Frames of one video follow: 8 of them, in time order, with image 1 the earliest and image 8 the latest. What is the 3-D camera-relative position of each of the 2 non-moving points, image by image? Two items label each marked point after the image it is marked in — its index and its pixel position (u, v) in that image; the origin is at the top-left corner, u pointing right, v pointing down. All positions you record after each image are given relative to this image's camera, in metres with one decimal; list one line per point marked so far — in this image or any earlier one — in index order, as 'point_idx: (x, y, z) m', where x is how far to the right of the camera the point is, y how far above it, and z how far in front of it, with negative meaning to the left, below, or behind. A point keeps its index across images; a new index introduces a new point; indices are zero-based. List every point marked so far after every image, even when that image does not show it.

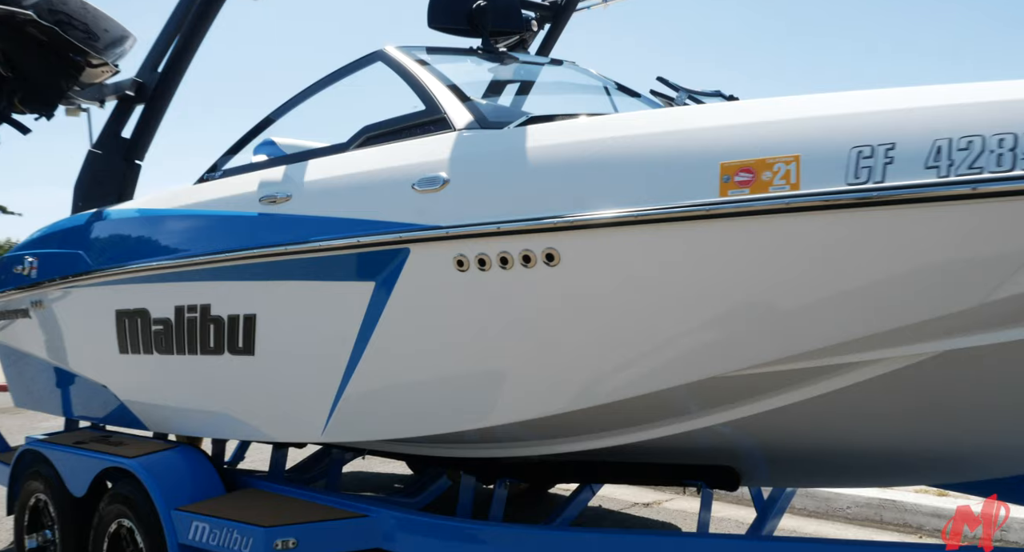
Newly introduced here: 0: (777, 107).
0: (+0.7, +0.5, +2.0) m
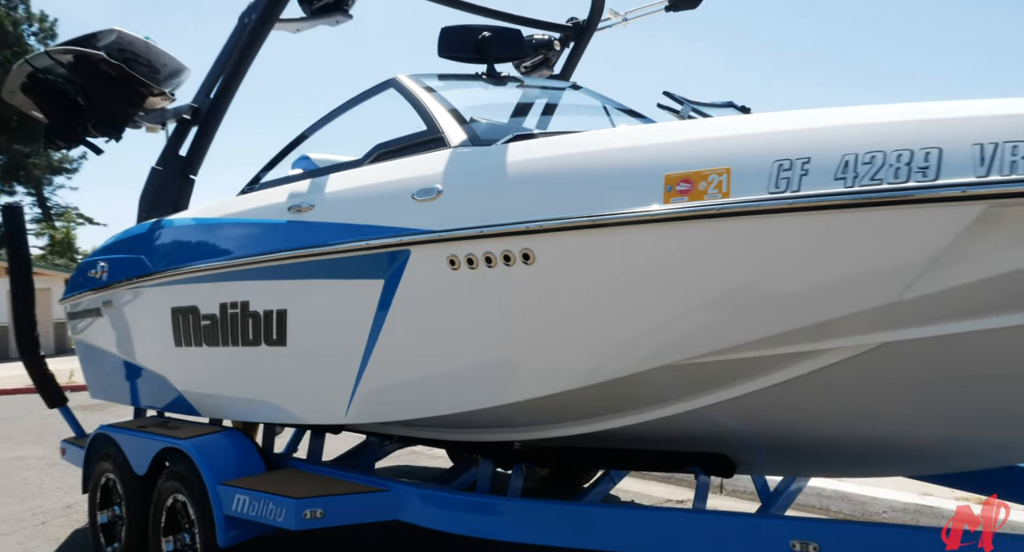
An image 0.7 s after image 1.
0: (+0.6, +0.5, +2.2) m
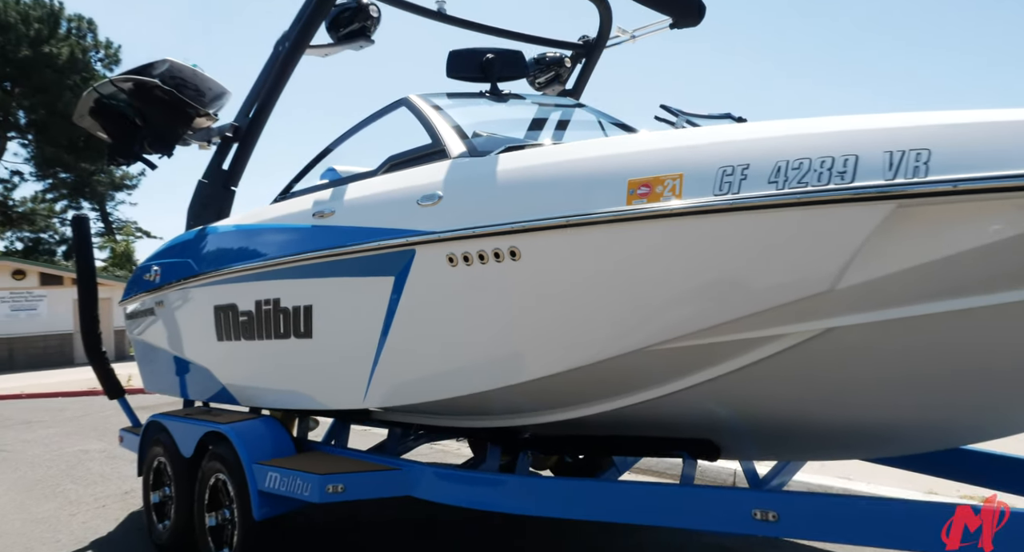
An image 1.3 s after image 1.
0: (+0.5, +0.5, +2.5) m
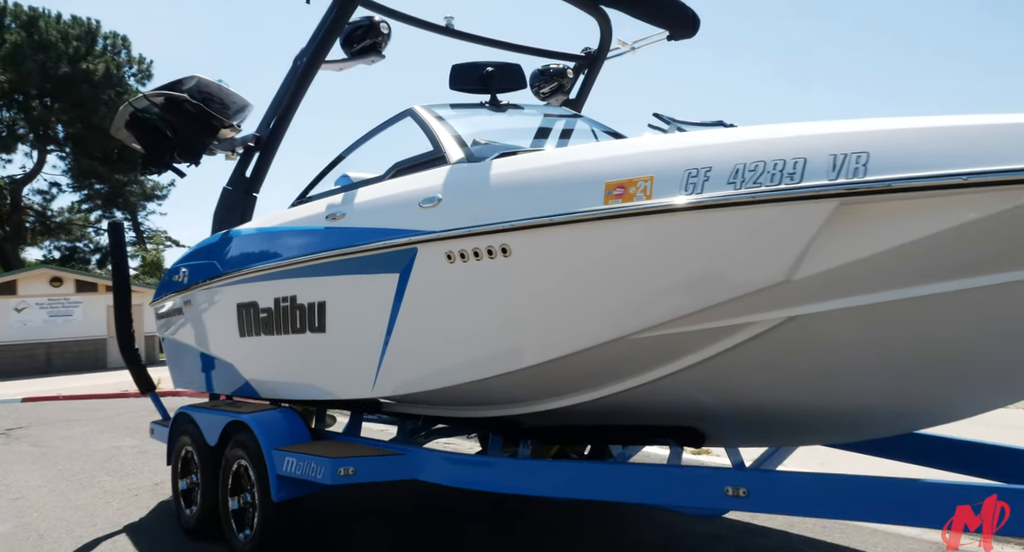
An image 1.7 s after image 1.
0: (+0.5, +0.5, +2.7) m
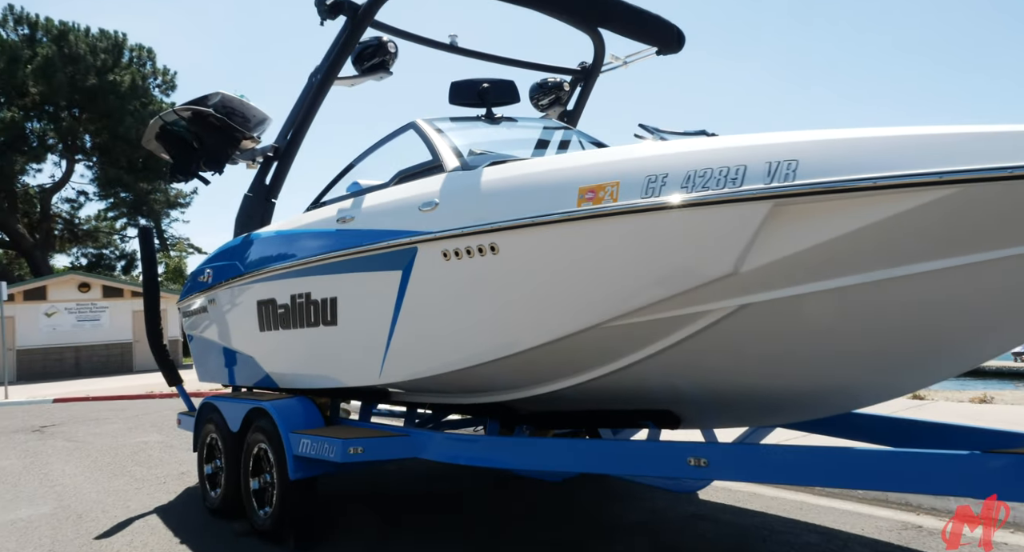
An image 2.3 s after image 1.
0: (+0.5, +0.5, +3.1) m
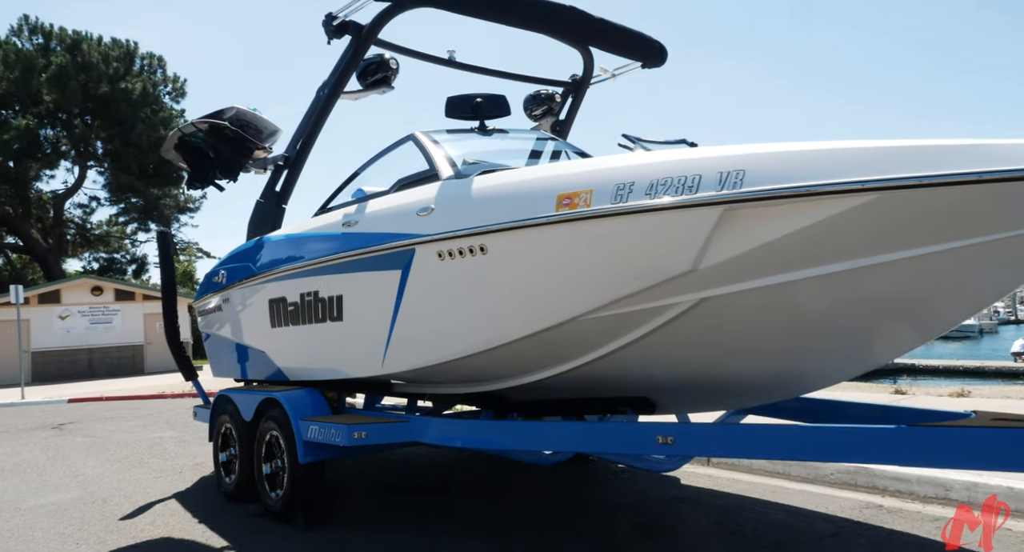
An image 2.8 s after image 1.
0: (+0.4, +0.5, +3.4) m
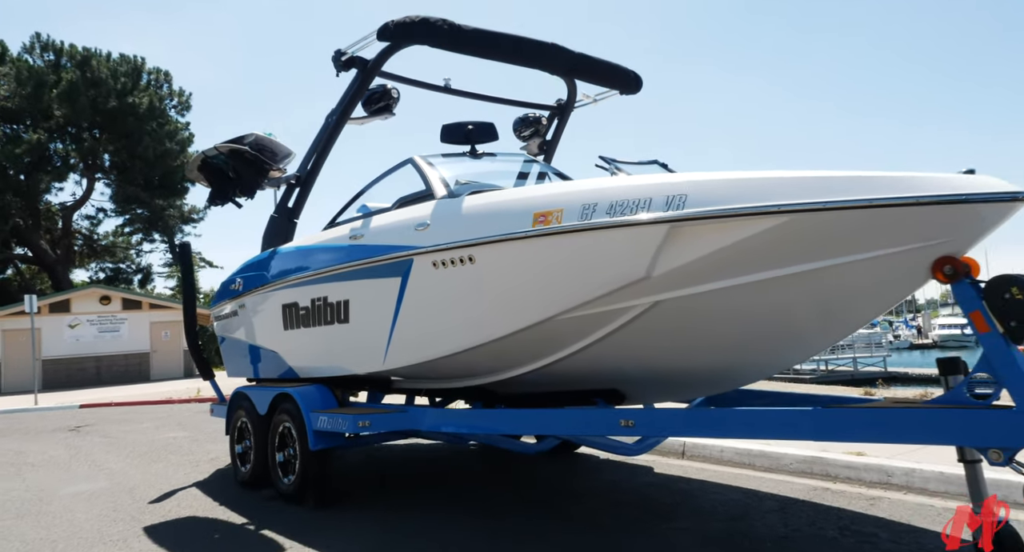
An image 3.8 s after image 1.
0: (+0.3, +0.5, +4.0) m
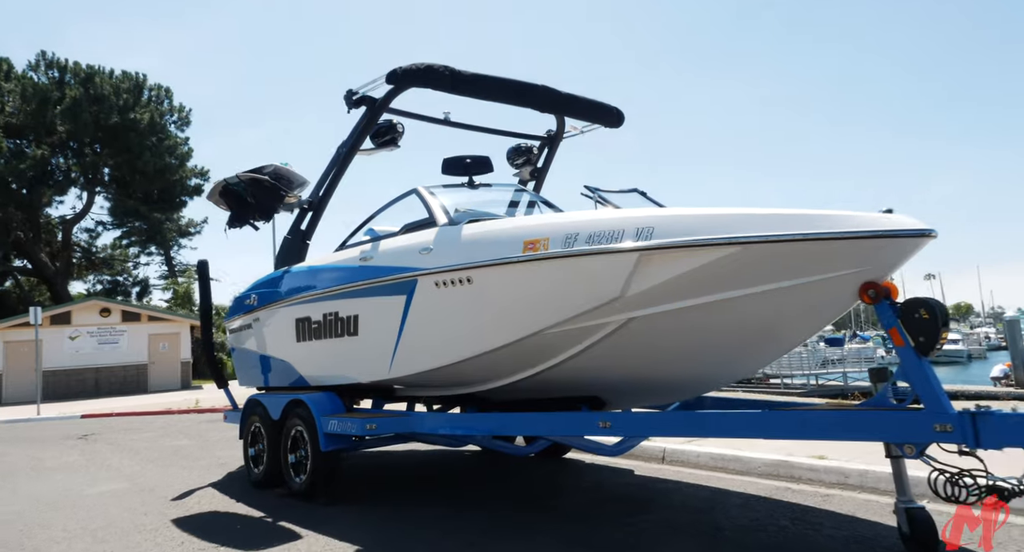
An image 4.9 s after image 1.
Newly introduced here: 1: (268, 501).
0: (+0.3, +0.4, +4.6) m
1: (-2.0, -1.8, +6.0) m
